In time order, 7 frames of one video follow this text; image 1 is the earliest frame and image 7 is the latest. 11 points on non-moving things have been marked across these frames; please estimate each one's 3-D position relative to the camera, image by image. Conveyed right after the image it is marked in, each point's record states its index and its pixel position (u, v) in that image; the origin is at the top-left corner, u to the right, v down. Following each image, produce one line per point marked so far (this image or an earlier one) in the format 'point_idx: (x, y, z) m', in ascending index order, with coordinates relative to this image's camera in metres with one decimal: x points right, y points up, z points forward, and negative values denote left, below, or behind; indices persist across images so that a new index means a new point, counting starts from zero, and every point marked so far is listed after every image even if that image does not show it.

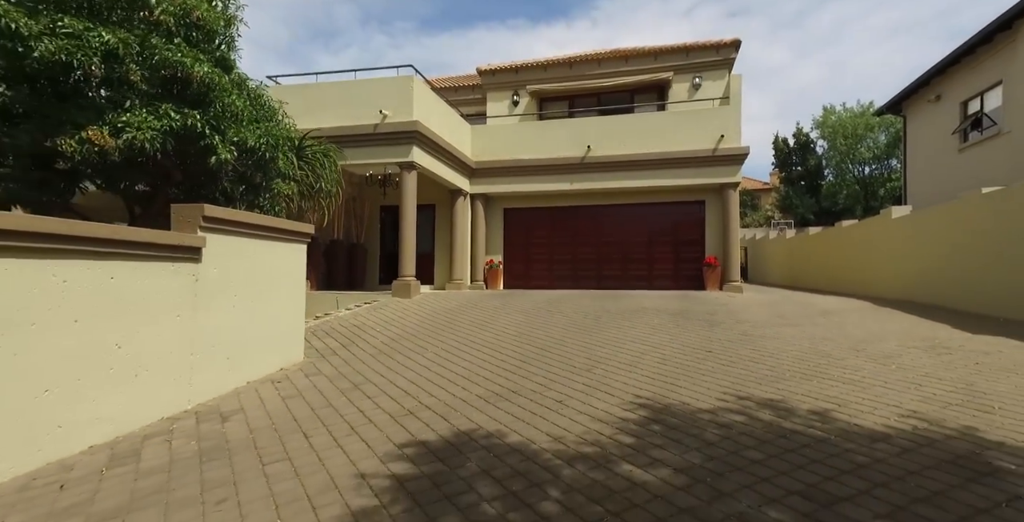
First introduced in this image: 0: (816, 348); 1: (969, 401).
0: (+4.0, -1.1, +6.8) m
1: (+4.0, -1.2, +4.4) m
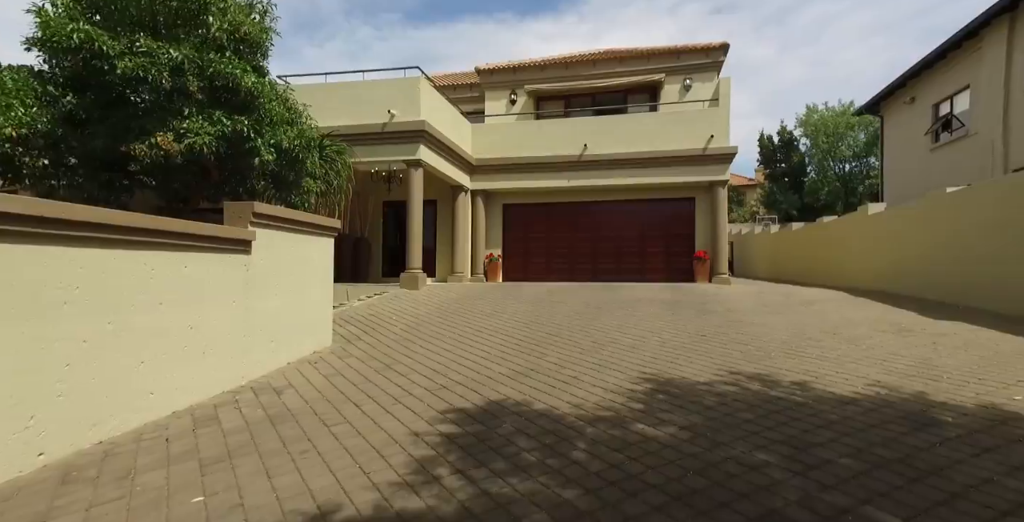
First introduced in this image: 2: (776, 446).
0: (+4.2, -1.0, +7.6) m
1: (+4.2, -1.1, +5.2) m
2: (+2.0, -1.4, +3.8) m
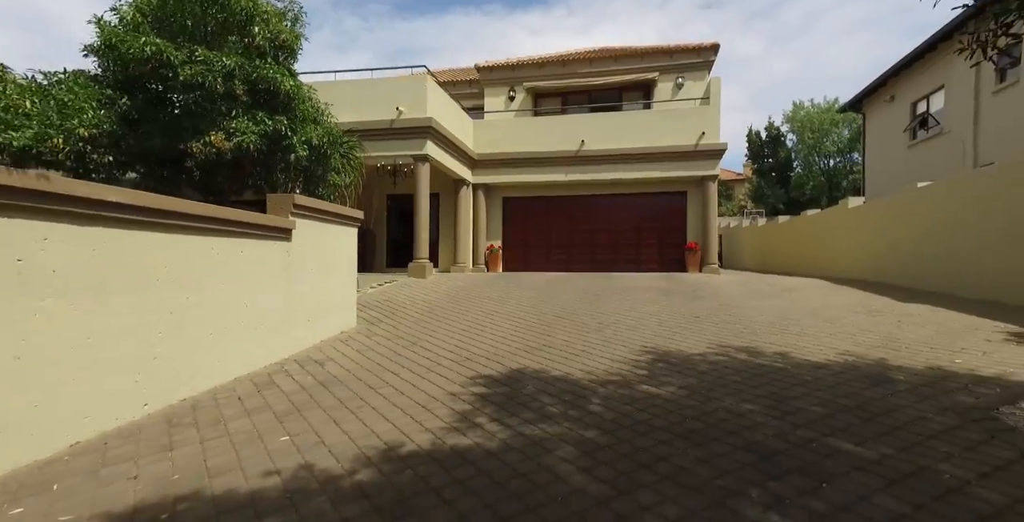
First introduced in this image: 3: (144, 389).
0: (+4.4, -0.9, +8.4) m
1: (+4.4, -1.0, +6.1) m
2: (+2.2, -1.2, +4.6) m
3: (-3.0, -1.0, +4.0) m
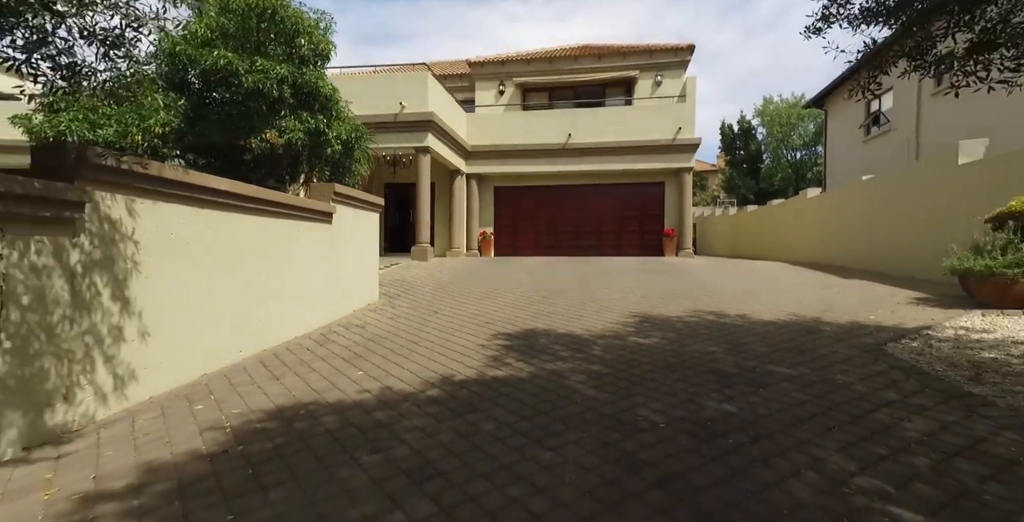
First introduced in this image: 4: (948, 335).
0: (+4.4, -0.5, +9.8) m
1: (+4.6, -0.7, +7.5) m
2: (+2.4, -0.9, +6.0) m
3: (-2.7, -0.8, +5.2) m
4: (+4.4, -0.7, +5.1) m
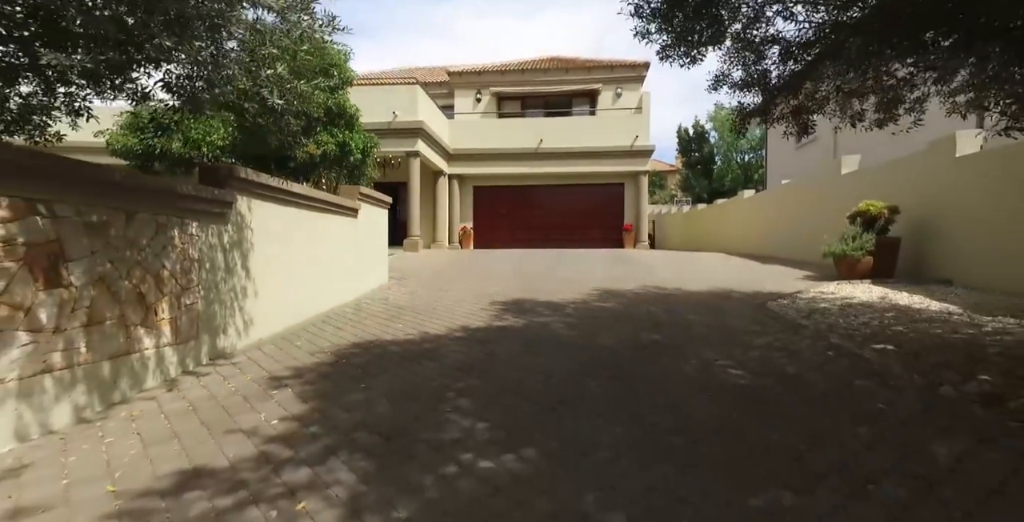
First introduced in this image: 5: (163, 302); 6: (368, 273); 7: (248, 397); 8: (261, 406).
0: (+4.1, -0.3, +12.1) m
1: (+4.4, -0.4, +9.9) m
2: (+2.3, -0.7, +8.2) m
3: (-2.8, -0.6, +7.0) m
4: (+4.3, -0.5, +7.4) m
5: (-3.0, -0.3, +4.4) m
6: (-2.8, -0.3, +9.7) m
7: (-2.1, -1.1, +4.0) m
8: (-1.9, -1.1, +3.9) m
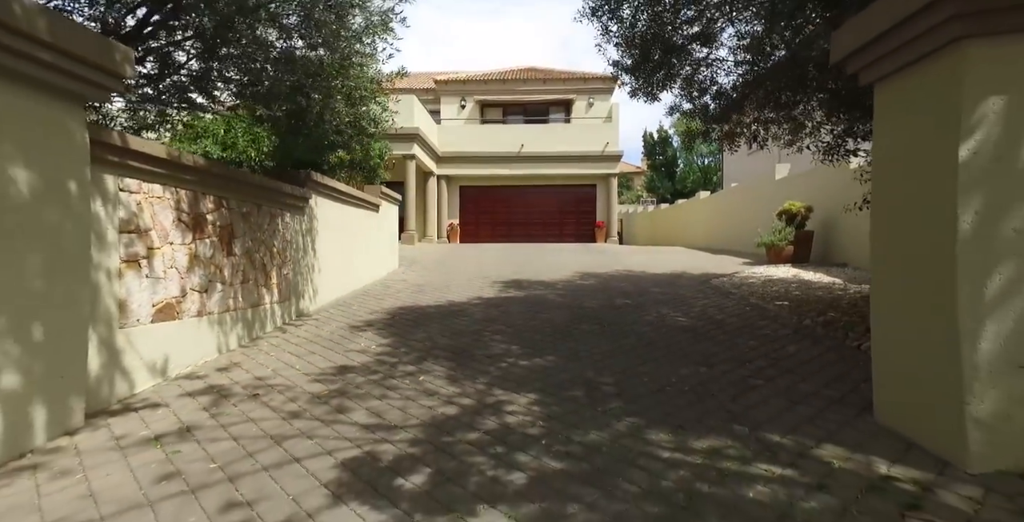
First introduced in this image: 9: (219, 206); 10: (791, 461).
0: (+3.8, 0.0, +14.2) m
1: (+4.2, -0.2, +11.9) m
2: (+2.3, -0.5, +10.1) m
3: (-2.8, -0.3, +8.7) m
4: (+4.3, -0.3, +9.5) m
5: (-2.8, -0.1, +6.0) m
6: (-3.0, 0.0, +11.4) m
7: (-1.9, -0.8, +5.8) m
8: (-1.7, -0.8, +5.6) m
9: (-2.8, +0.5, +4.9) m
10: (+1.5, -1.1, +2.8) m
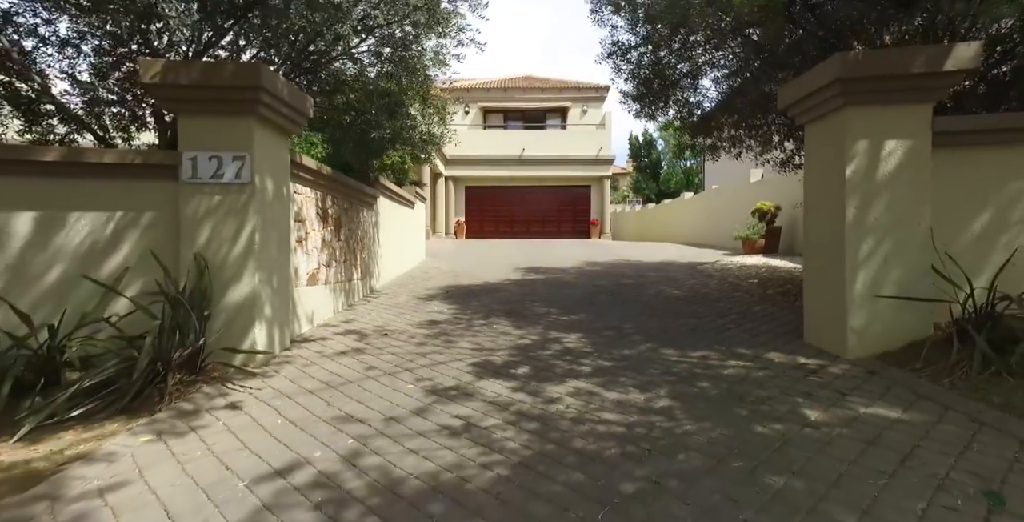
0: (+4.0, +0.2, +16.0) m
1: (+4.5, 0.0, +13.8) m
2: (+2.6, -0.3, +11.9) m
3: (-2.4, -0.1, +10.3) m
4: (+4.7, 0.0, +11.3) m
5: (-2.3, +0.1, +7.7) m
6: (-2.6, +0.2, +13.0) m
7: (-1.4, -0.6, +7.4) m
8: (-1.2, -0.6, +7.2) m
9: (-2.3, +0.7, +6.5) m
10: (+2.1, -0.9, +4.5) m
